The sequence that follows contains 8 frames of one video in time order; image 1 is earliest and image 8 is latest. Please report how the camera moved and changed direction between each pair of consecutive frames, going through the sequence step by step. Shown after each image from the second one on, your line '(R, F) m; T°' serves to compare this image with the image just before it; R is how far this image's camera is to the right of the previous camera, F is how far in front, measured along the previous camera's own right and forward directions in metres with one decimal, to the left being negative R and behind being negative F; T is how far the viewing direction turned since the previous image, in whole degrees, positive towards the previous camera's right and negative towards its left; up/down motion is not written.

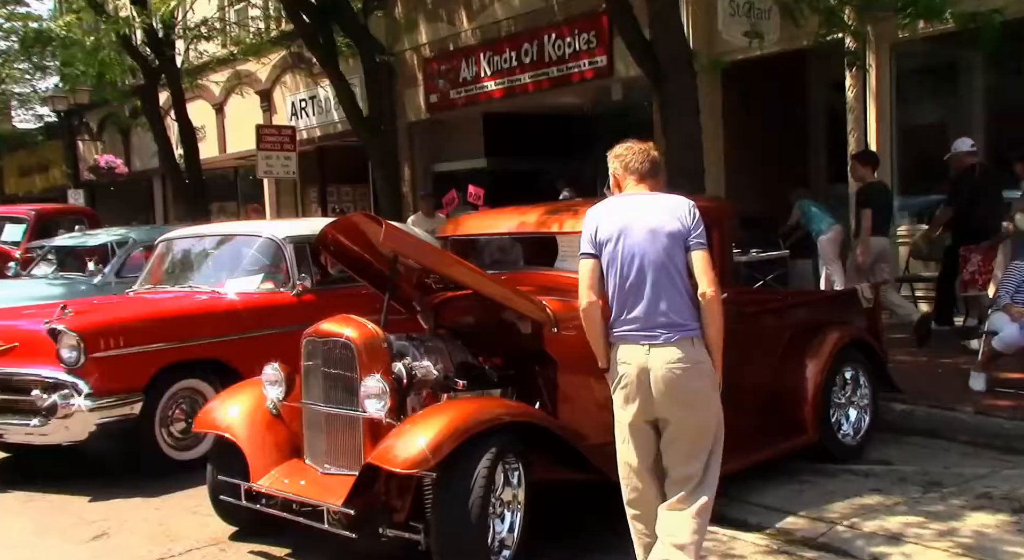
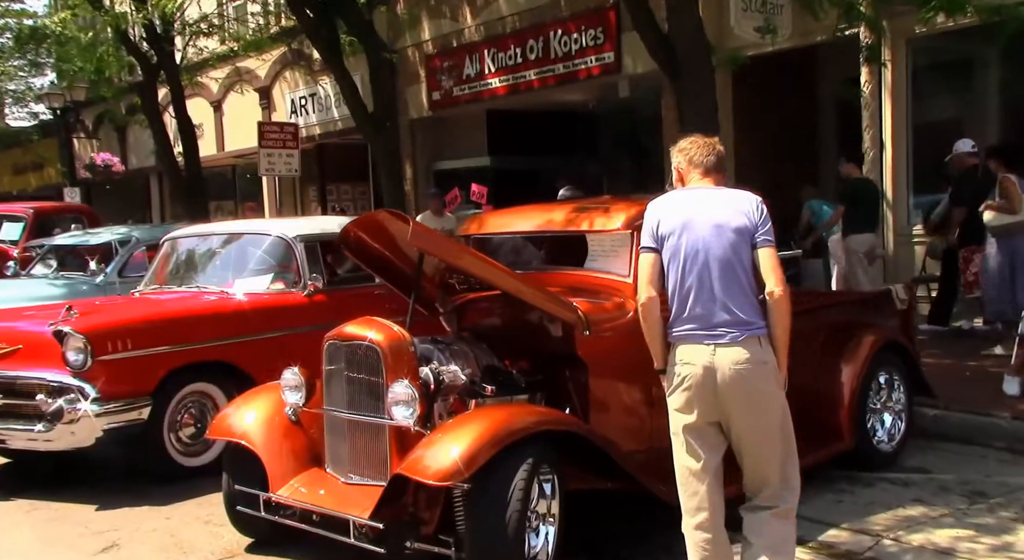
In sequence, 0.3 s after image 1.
(-0.2, +0.2) m; 0°
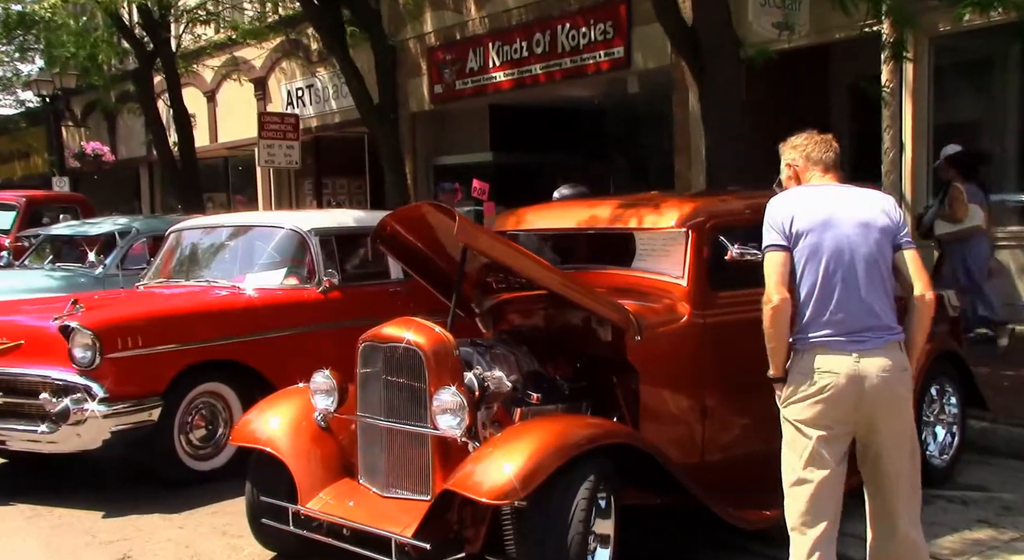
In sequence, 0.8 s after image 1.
(-0.3, +0.3) m; +1°
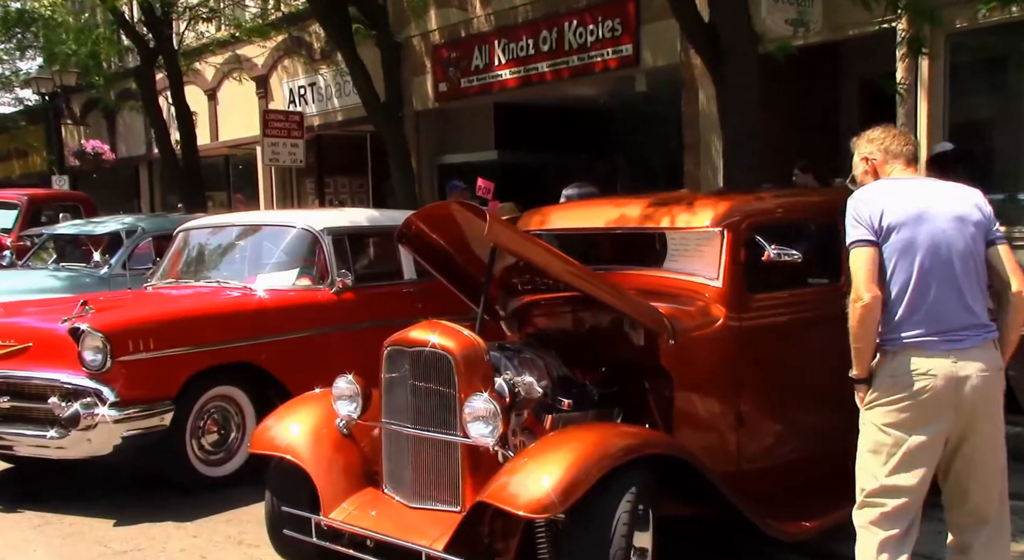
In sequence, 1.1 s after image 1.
(-0.1, +0.1) m; 0°
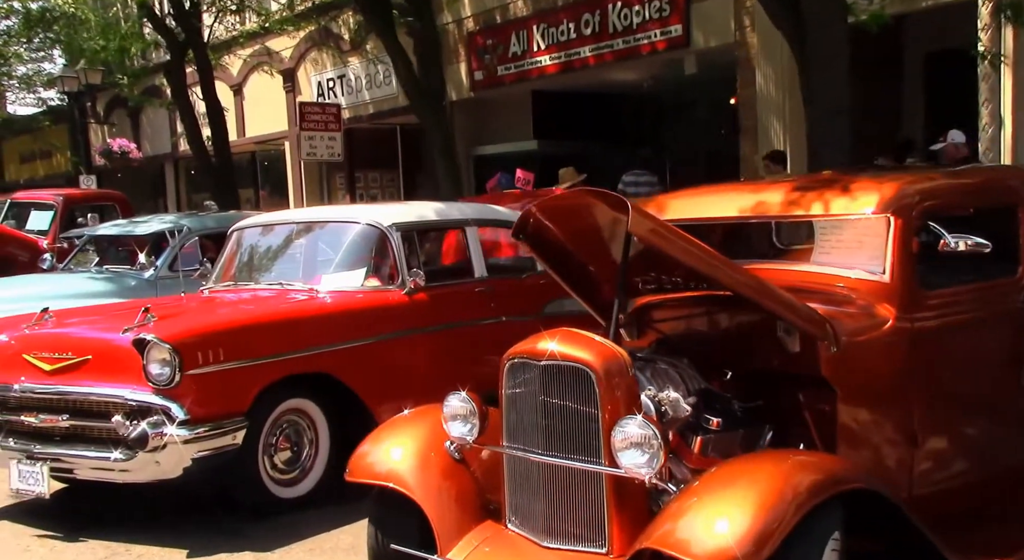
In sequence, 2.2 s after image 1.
(-0.4, +0.5) m; -1°
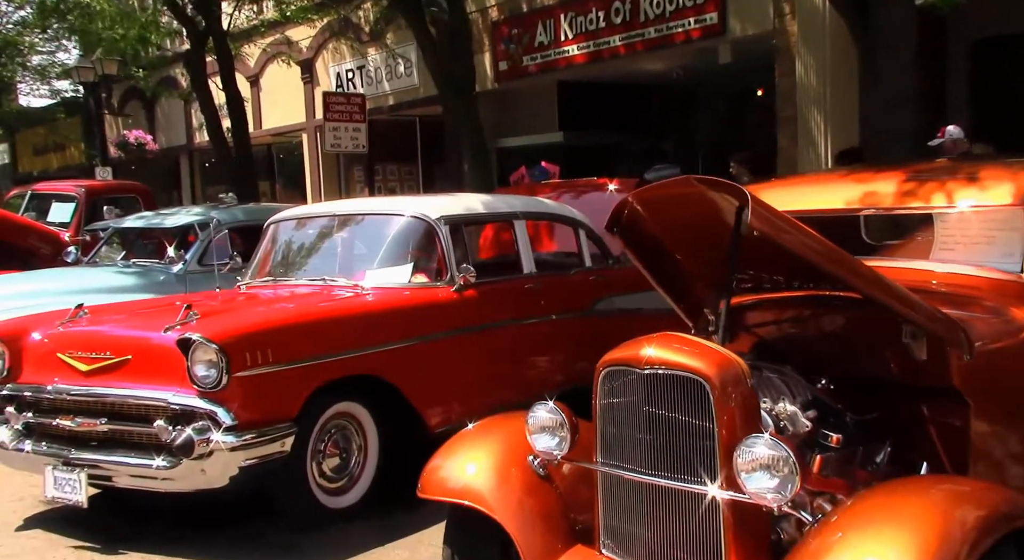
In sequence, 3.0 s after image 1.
(-0.3, +0.3) m; -1°
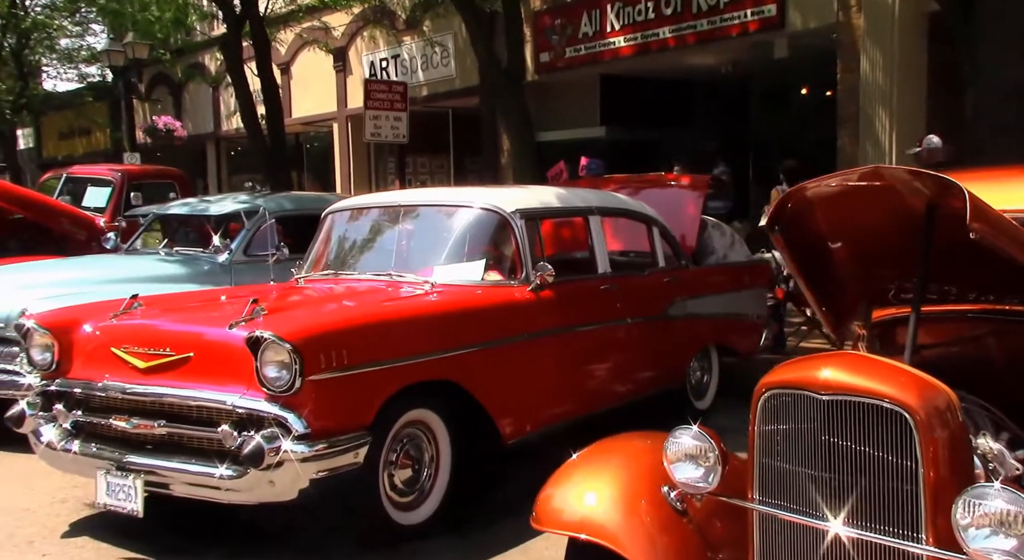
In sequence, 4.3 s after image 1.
(-0.4, +0.4) m; -1°
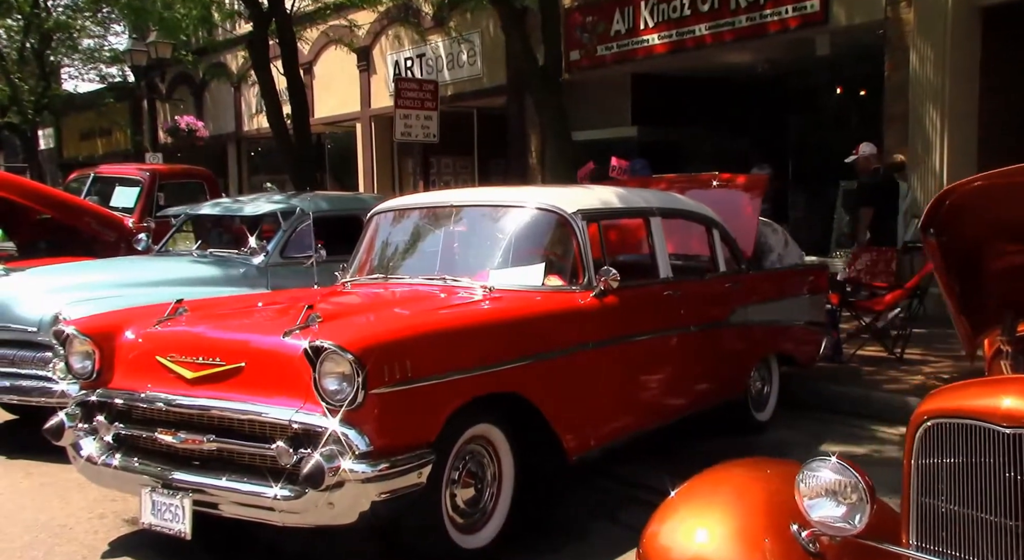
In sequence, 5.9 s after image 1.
(-0.3, +0.3) m; -1°
